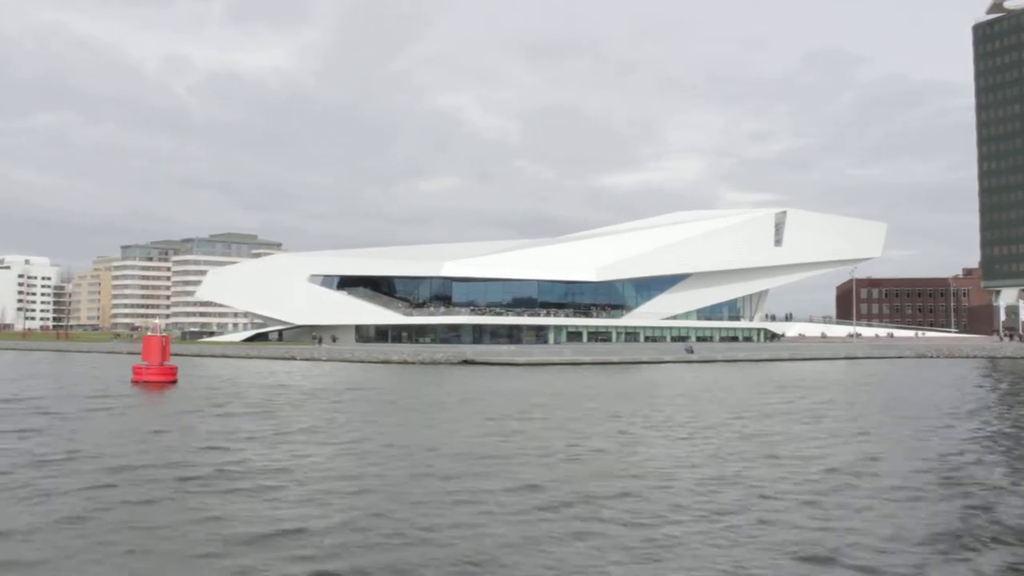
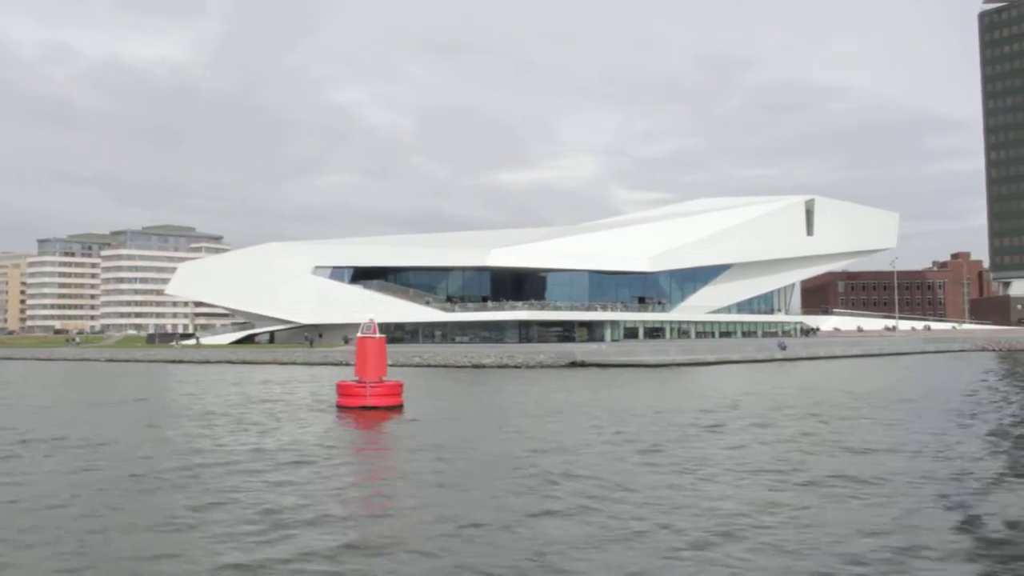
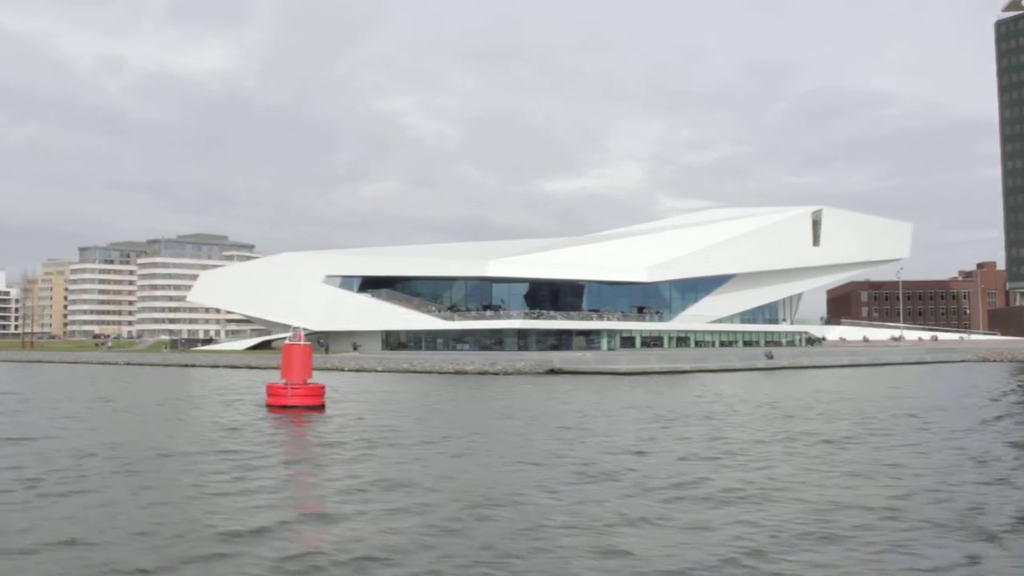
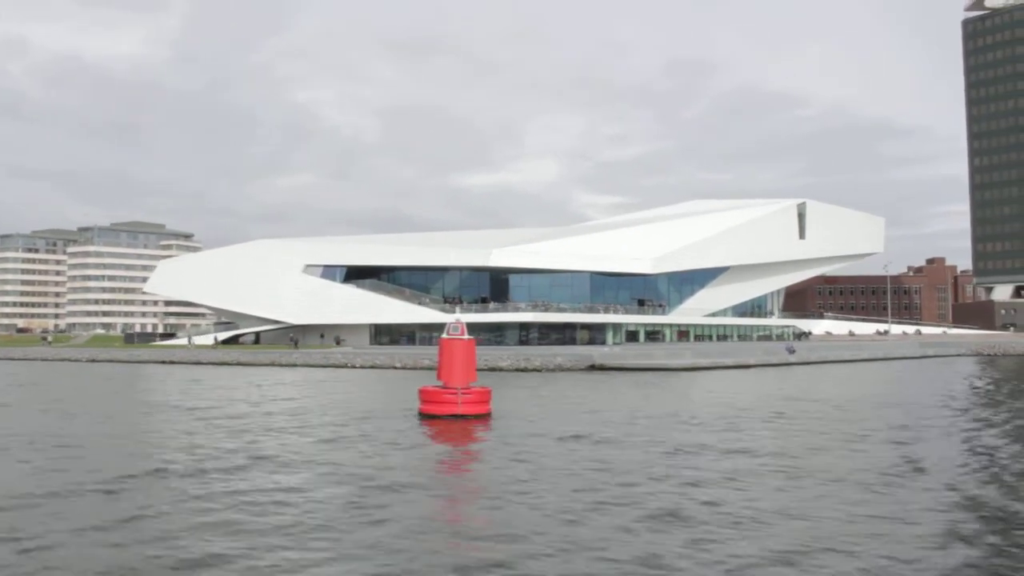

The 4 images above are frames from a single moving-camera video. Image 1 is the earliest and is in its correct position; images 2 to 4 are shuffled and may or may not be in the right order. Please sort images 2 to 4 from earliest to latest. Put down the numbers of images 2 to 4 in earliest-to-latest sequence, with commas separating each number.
3, 2, 4
